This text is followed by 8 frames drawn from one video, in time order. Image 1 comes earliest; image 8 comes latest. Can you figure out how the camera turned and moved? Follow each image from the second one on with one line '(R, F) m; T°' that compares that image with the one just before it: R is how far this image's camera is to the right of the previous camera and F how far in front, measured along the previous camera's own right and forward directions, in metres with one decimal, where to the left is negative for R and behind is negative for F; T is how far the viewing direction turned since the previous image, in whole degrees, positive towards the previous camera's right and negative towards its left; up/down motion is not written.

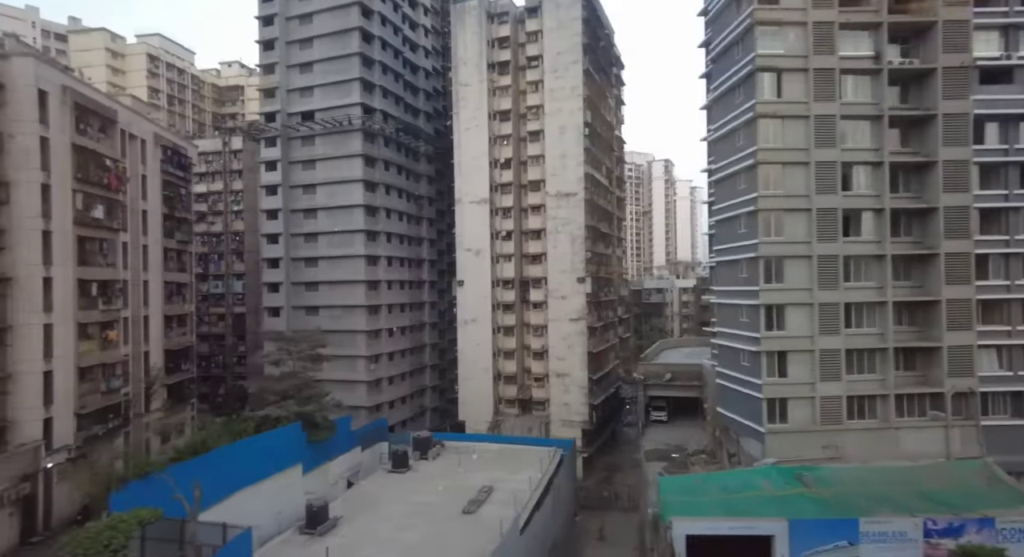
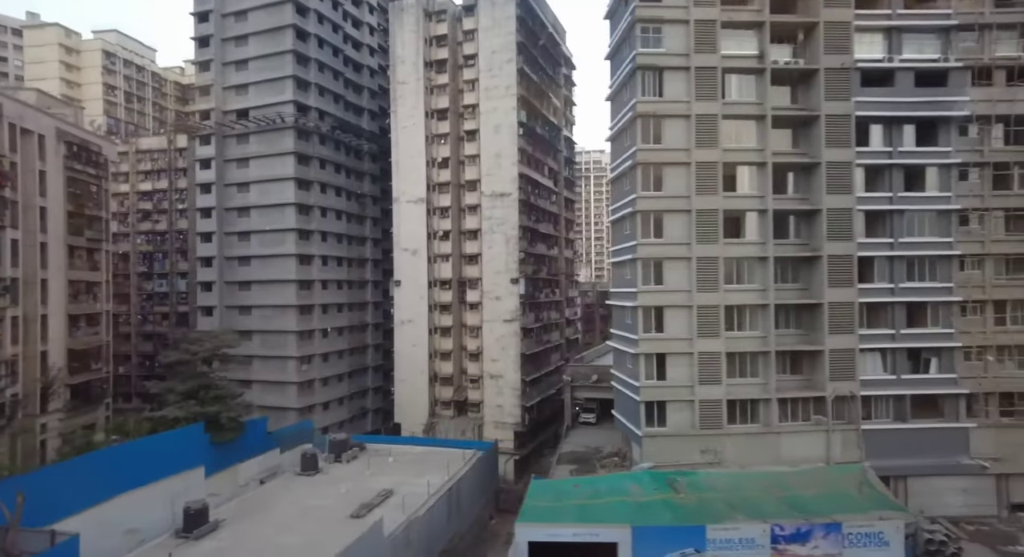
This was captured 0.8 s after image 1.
(+4.8, +0.4) m; +1°
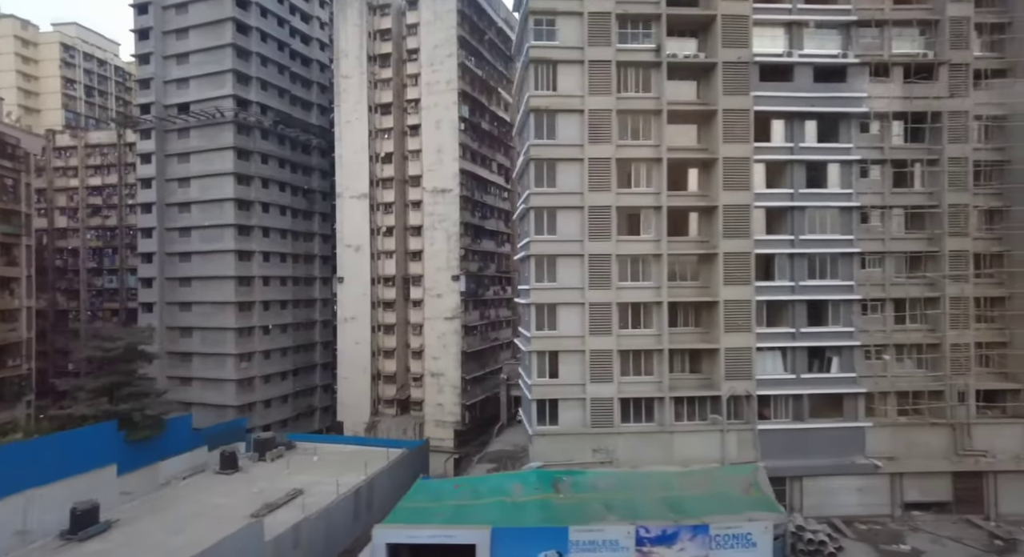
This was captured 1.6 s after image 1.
(+4.2, +0.4) m; +1°
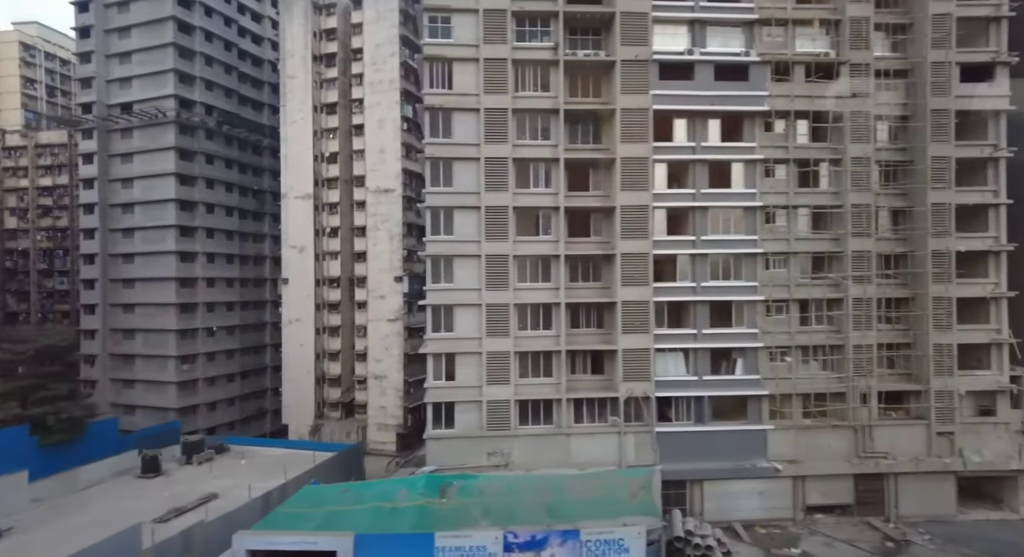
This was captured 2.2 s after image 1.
(+3.9, +0.3) m; +1°
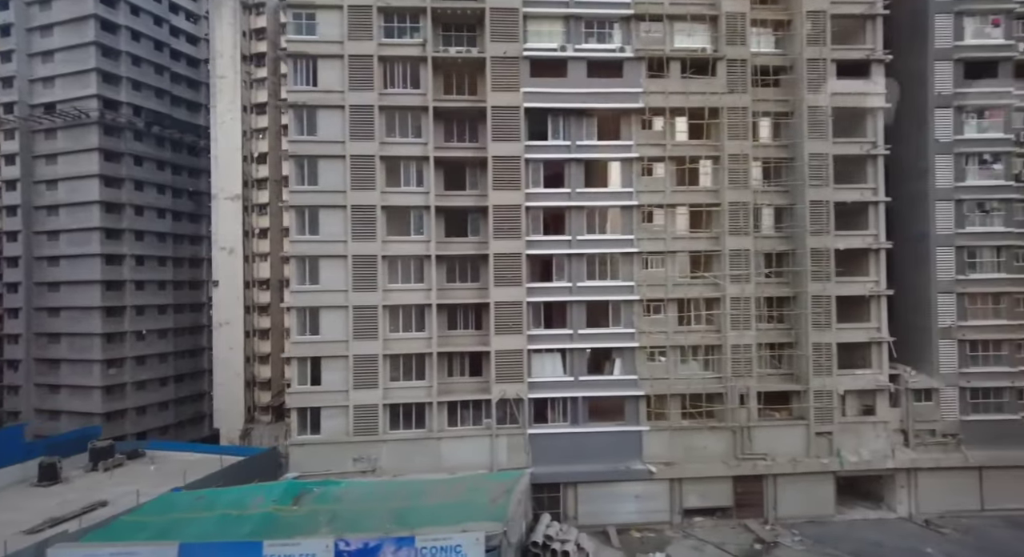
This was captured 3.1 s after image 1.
(+4.8, +0.4) m; +1°
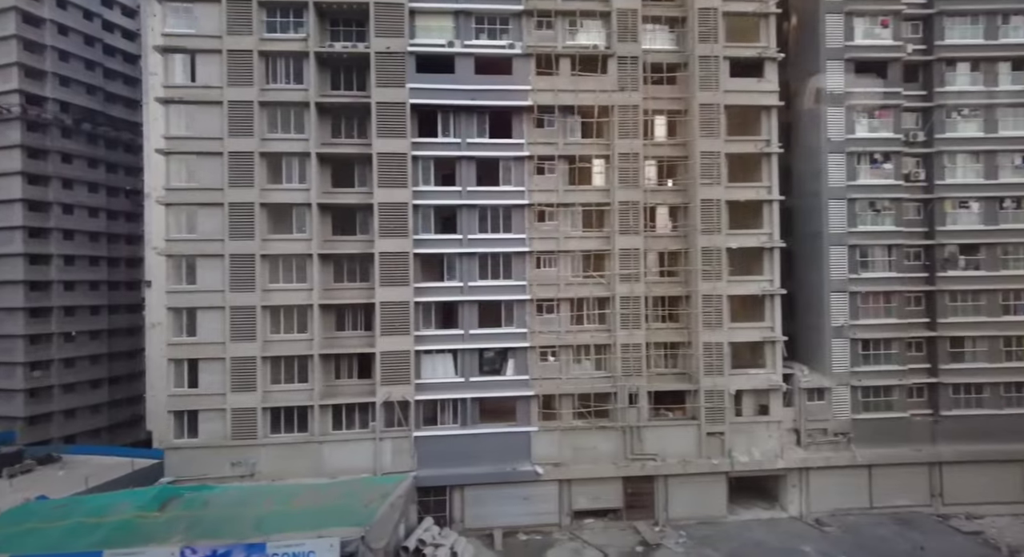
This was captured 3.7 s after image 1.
(+3.9, +0.3) m; +2°
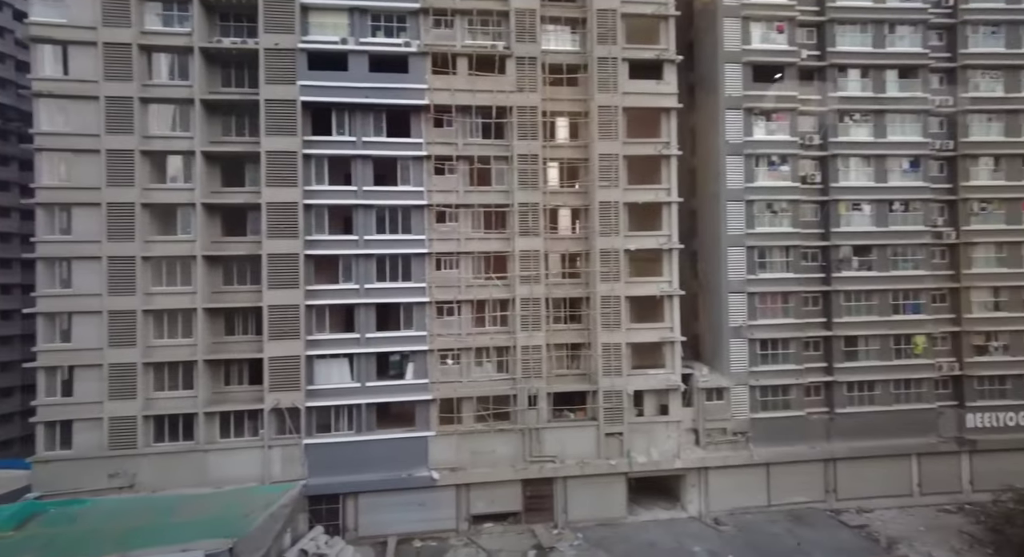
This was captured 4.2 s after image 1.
(+2.8, +0.2) m; +3°
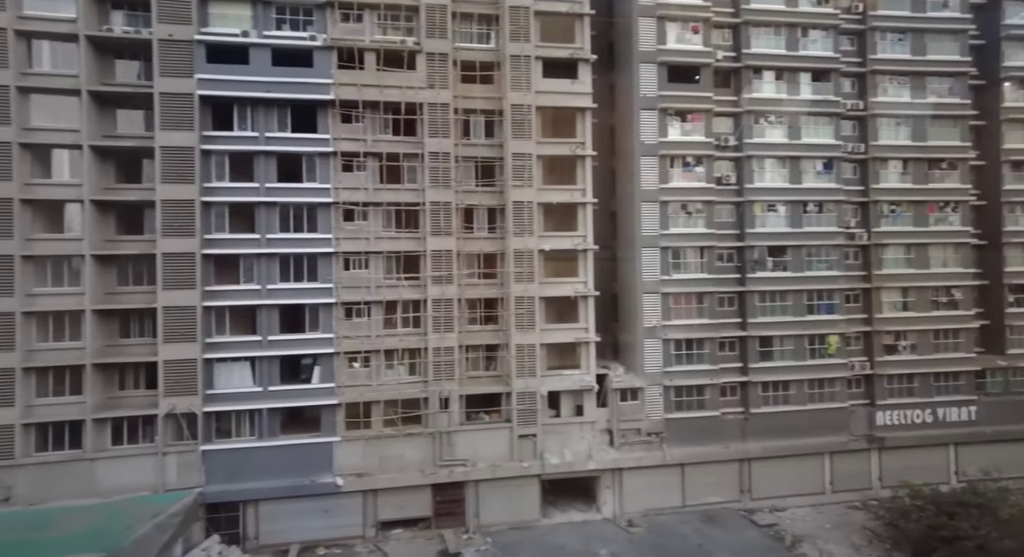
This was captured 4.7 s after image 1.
(+2.5, +0.3) m; +3°
